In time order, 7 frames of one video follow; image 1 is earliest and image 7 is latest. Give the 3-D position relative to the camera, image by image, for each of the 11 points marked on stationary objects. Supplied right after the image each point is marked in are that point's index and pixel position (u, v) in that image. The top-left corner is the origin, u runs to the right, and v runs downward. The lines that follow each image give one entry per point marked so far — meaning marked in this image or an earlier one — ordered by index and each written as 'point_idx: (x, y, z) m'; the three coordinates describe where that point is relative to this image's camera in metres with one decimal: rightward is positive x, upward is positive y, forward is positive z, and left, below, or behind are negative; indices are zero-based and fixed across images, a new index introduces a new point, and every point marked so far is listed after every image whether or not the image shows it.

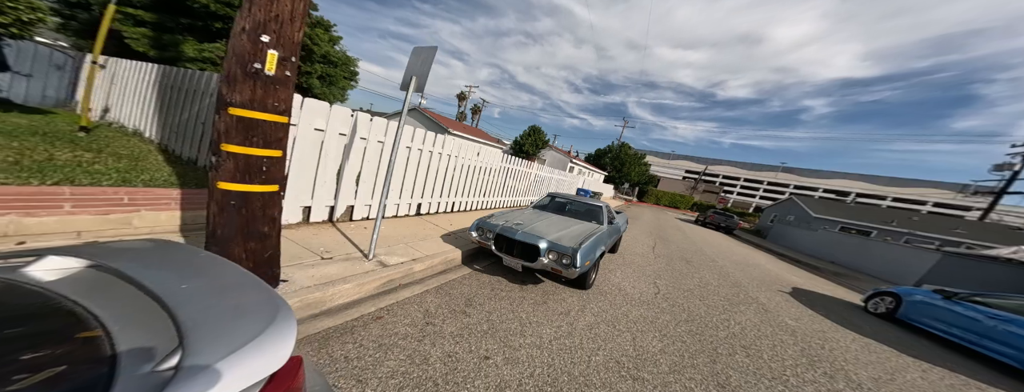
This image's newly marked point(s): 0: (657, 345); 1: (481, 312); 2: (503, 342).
0: (+1.5, -1.6, +2.8) m
1: (-0.3, -1.2, +2.7) m
2: (-0.1, -1.2, +2.2) m
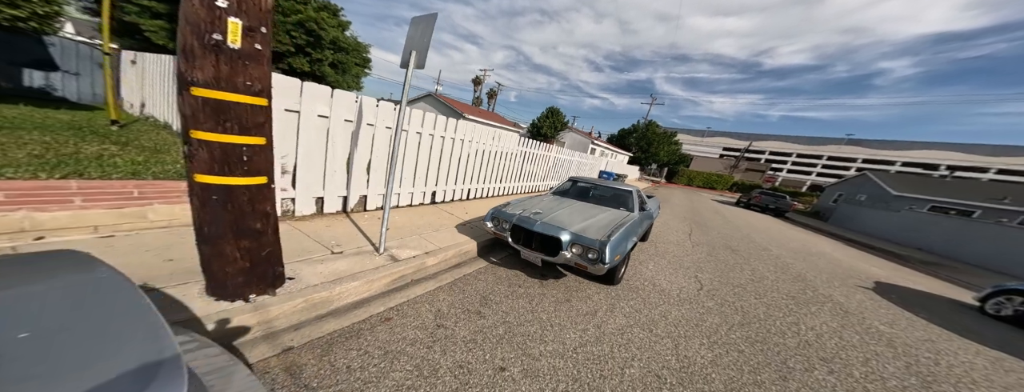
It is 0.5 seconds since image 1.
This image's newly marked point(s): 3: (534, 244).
0: (+1.7, -1.4, +2.4) m
1: (-0.1, -1.0, +2.5) m
2: (+0.1, -1.1, +2.0) m
3: (+0.3, -0.5, +3.0) m
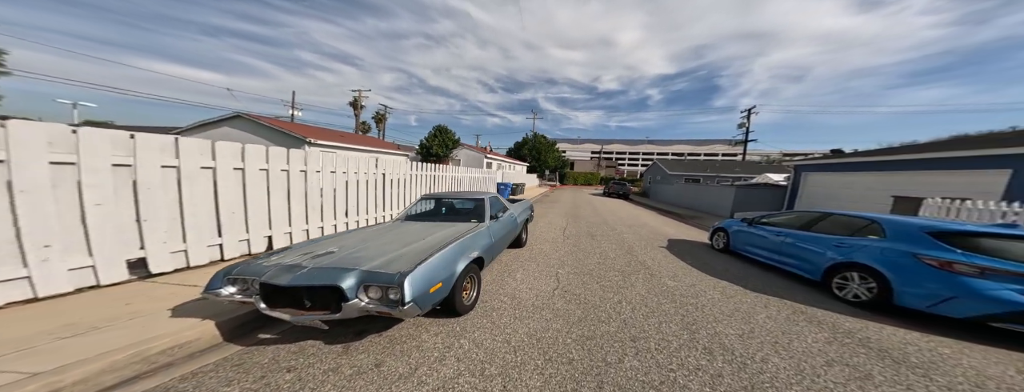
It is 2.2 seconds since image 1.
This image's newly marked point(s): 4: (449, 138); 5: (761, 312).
0: (+0.2, -1.5, +2.1) m
1: (-1.6, -1.4, +1.4) m
2: (-1.2, -1.4, +1.1) m
3: (-1.6, -0.9, +2.1) m
4: (-5.7, +4.4, +19.3) m
5: (+3.4, -1.6, +3.6) m
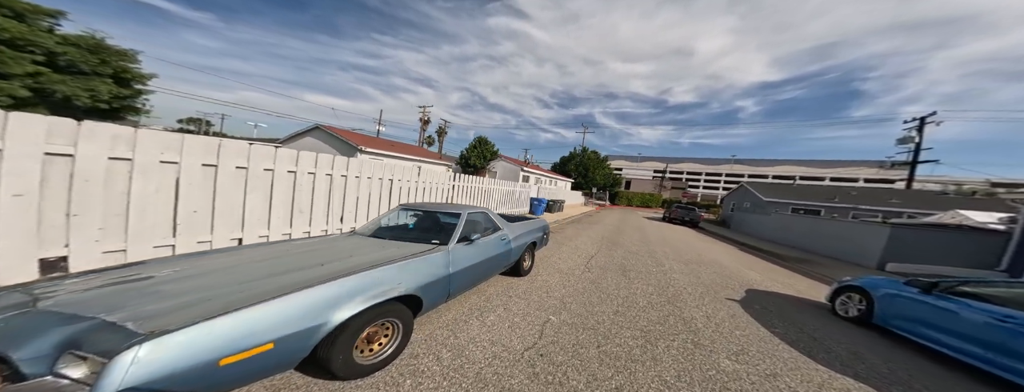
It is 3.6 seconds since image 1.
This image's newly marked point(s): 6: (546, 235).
0: (-0.8, -1.5, +1.0) m
1: (-2.6, -1.3, +0.7) m
2: (-2.3, -1.3, +0.3) m
3: (-2.4, -0.8, +1.4) m
4: (-2.2, +3.5, +19.4) m
5: (+2.8, -1.9, +1.7) m
6: (+0.7, -0.9, +5.8) m
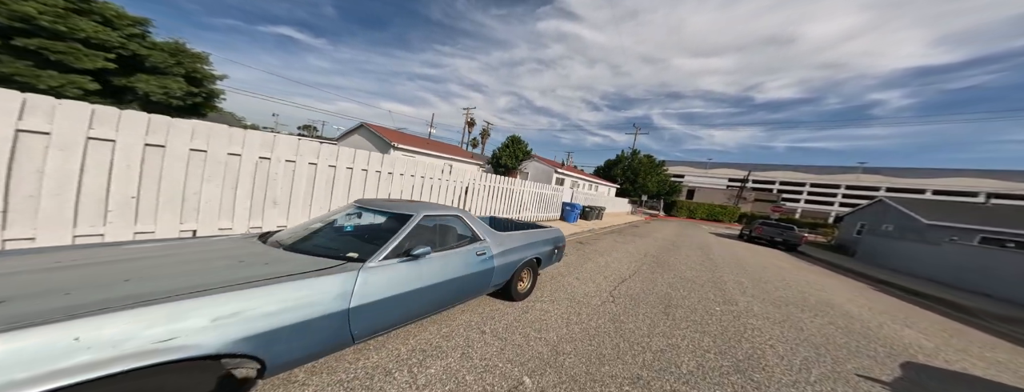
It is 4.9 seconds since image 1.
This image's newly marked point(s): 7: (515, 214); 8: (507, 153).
0: (-1.5, -1.4, +0.1) m
1: (-3.4, -1.1, +0.2) m
2: (-3.2, -1.1, -0.3) m
3: (-3.0, -0.7, +0.8) m
4: (+0.5, +3.3, +18.5) m
5: (+2.0, -2.0, +0.2) m
6: (+0.8, -0.9, +4.6) m
7: (+0.2, -0.8, +10.9) m
8: (-0.4, +2.8, +17.9) m
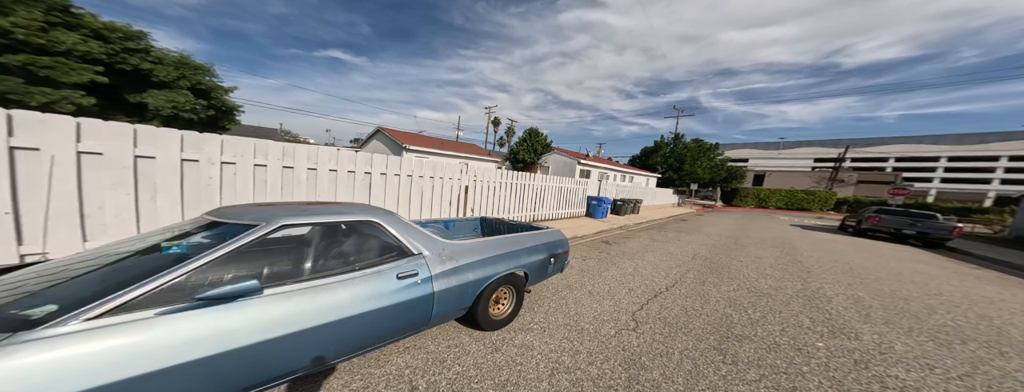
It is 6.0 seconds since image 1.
0: (-2.3, -1.4, -0.7) m
1: (-4.1, -1.2, -0.4) m
2: (-4.0, -1.2, -0.9) m
3: (-3.7, -0.7, +0.2) m
4: (+1.9, +3.5, +17.3) m
5: (+1.3, -1.8, -1.0) m
6: (+0.6, -0.8, +3.4) m
7: (+0.8, -0.6, +9.8) m
8: (+1.0, +3.0, +16.8) m
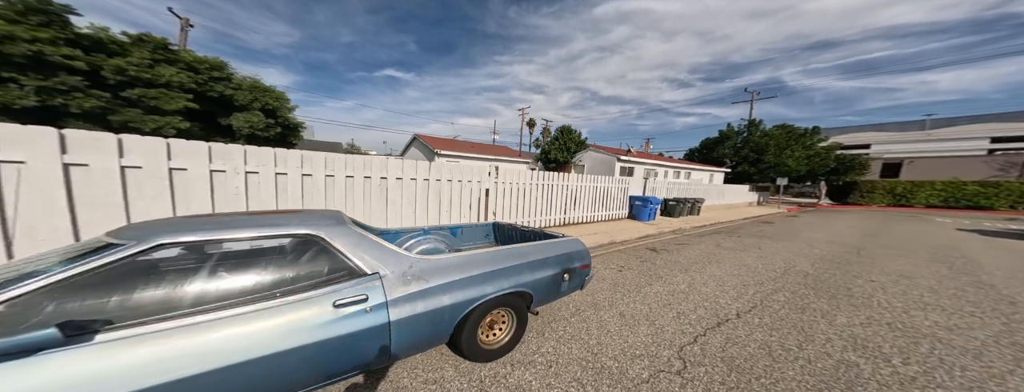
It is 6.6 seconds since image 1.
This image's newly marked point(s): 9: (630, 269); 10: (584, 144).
0: (-2.8, -1.5, -0.9) m
1: (-4.6, -1.3, -0.3) m
2: (-4.5, -1.3, -0.8) m
3: (-4.1, -0.8, +0.3) m
4: (+3.9, +3.4, +16.4) m
5: (+0.7, -1.7, -1.7) m
6: (+0.6, -0.8, +2.8) m
7: (+1.8, -0.7, +9.1) m
8: (+2.9, +2.9, +16.0) m
9: (+2.1, -1.3, +4.9) m
10: (+4.3, +3.0, +15.2) m
